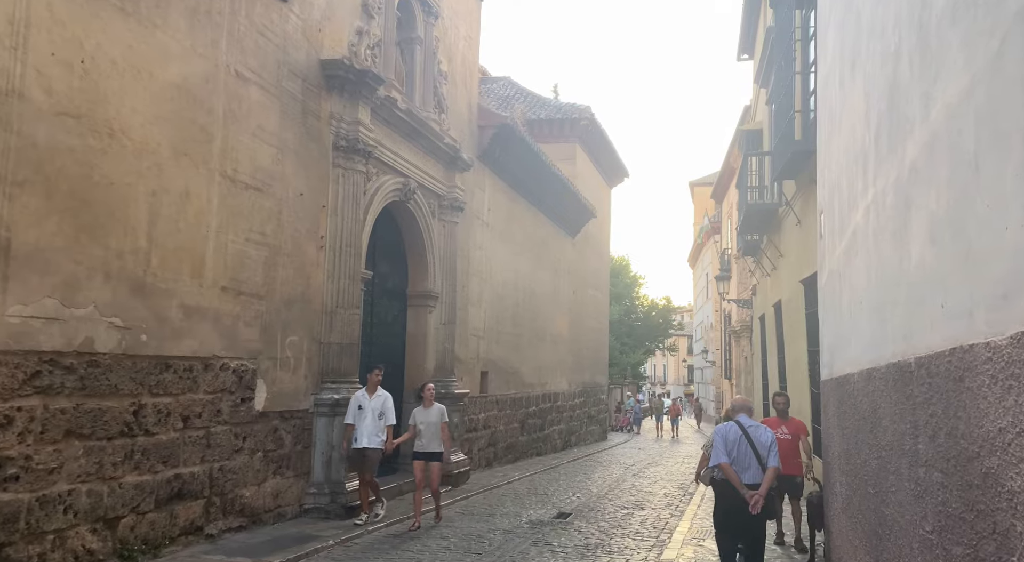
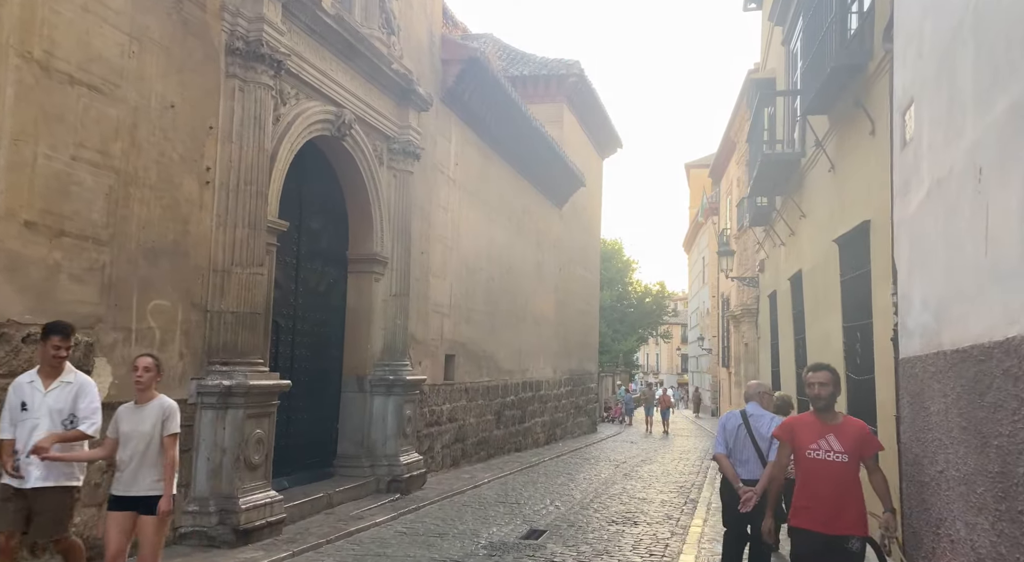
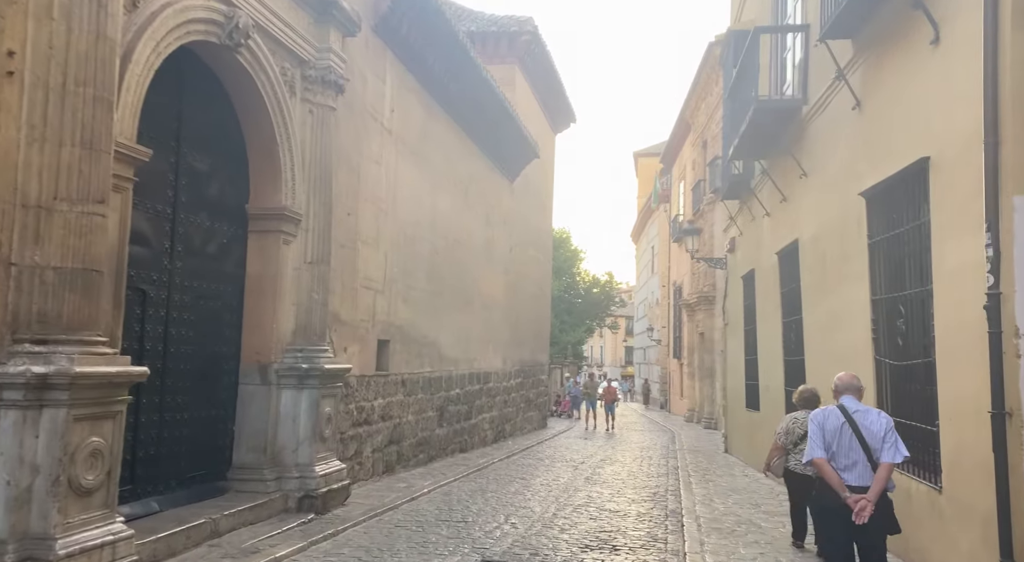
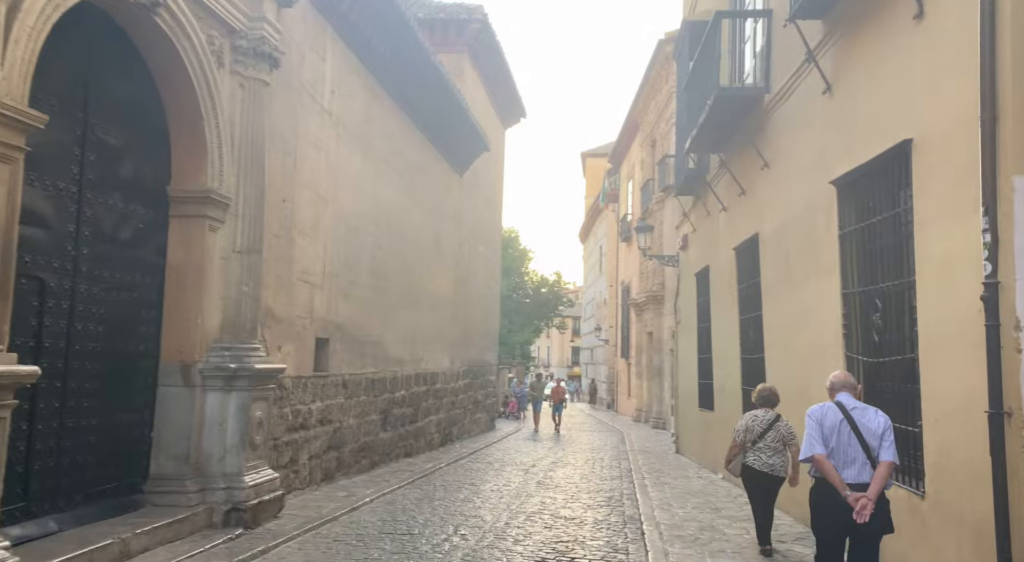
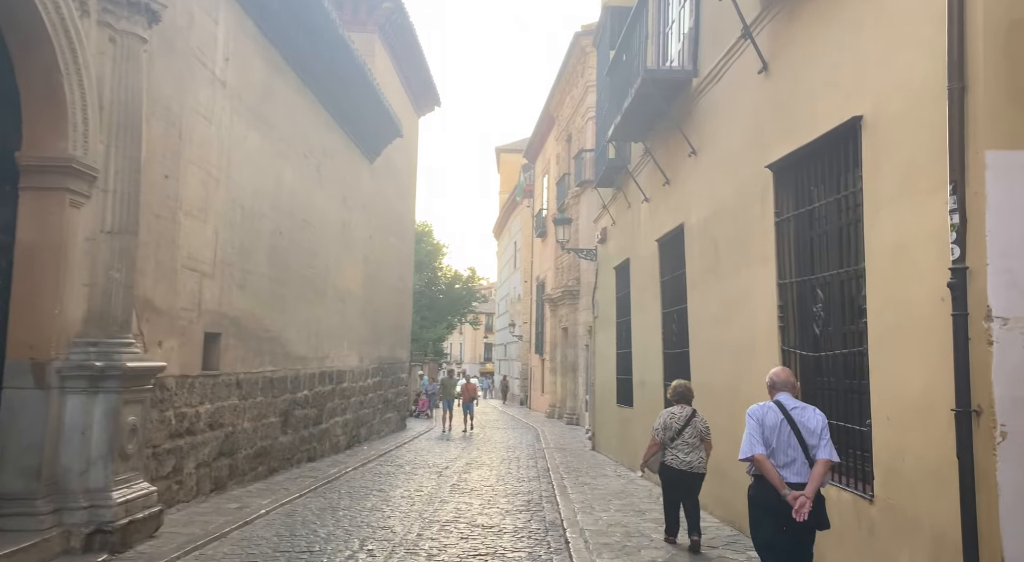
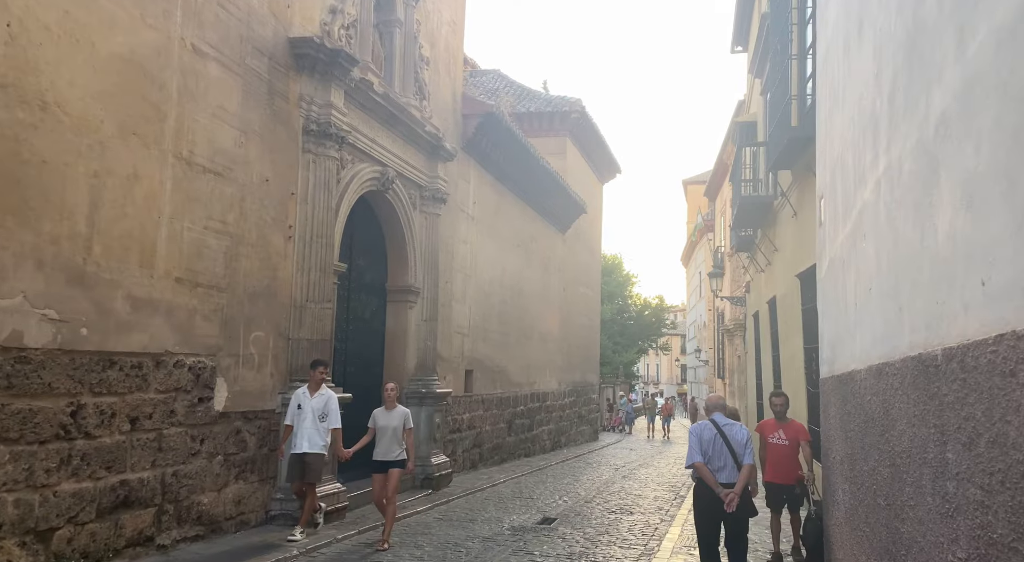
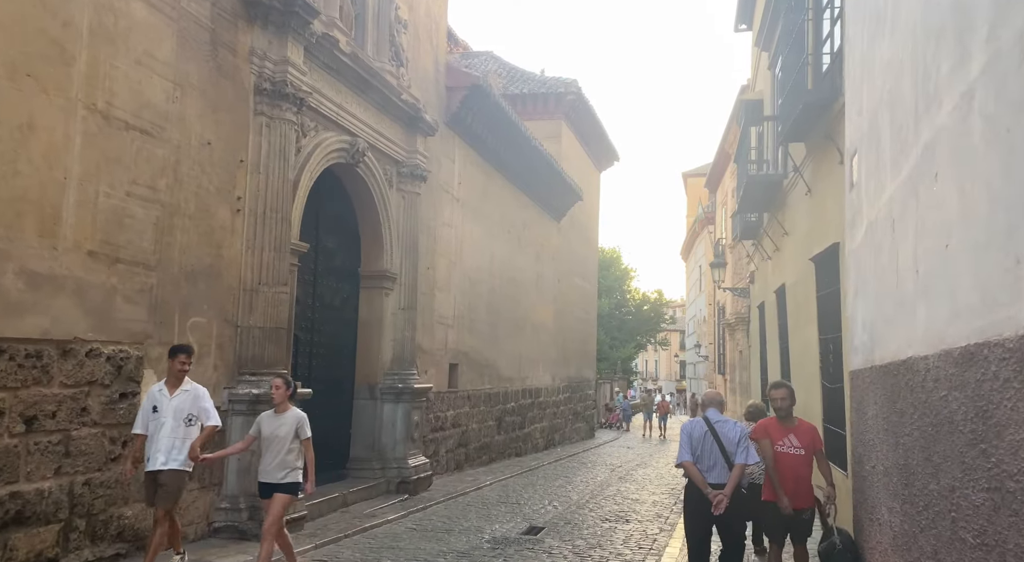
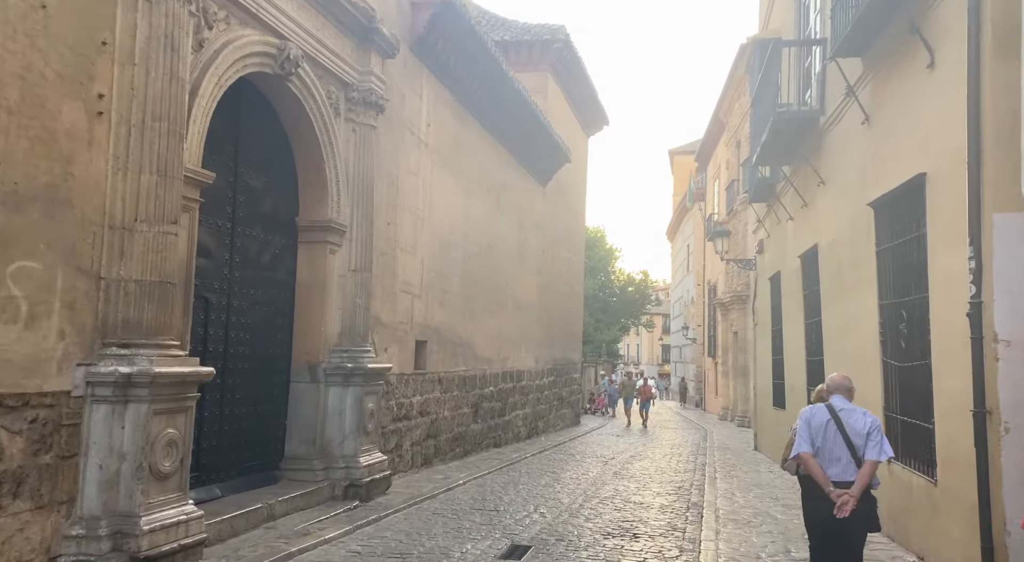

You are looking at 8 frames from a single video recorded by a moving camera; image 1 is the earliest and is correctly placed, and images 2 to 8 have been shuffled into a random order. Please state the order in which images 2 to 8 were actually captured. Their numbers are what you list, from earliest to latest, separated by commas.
6, 7, 2, 8, 3, 4, 5
